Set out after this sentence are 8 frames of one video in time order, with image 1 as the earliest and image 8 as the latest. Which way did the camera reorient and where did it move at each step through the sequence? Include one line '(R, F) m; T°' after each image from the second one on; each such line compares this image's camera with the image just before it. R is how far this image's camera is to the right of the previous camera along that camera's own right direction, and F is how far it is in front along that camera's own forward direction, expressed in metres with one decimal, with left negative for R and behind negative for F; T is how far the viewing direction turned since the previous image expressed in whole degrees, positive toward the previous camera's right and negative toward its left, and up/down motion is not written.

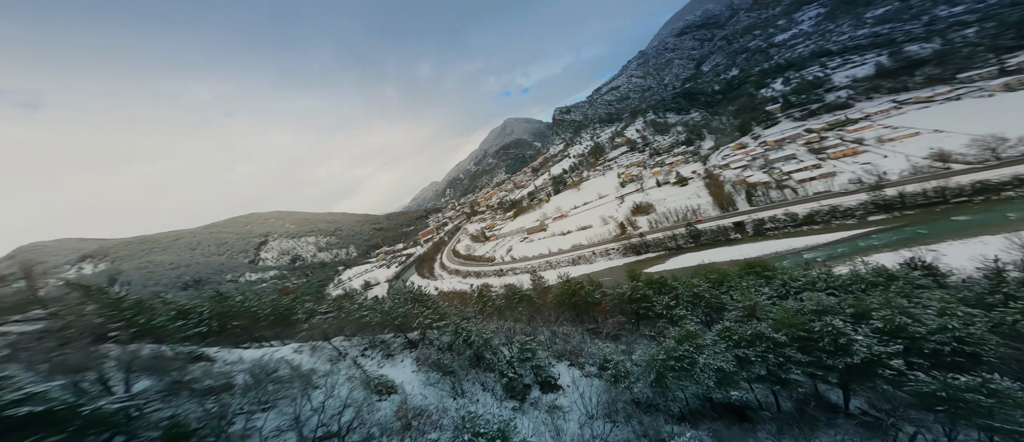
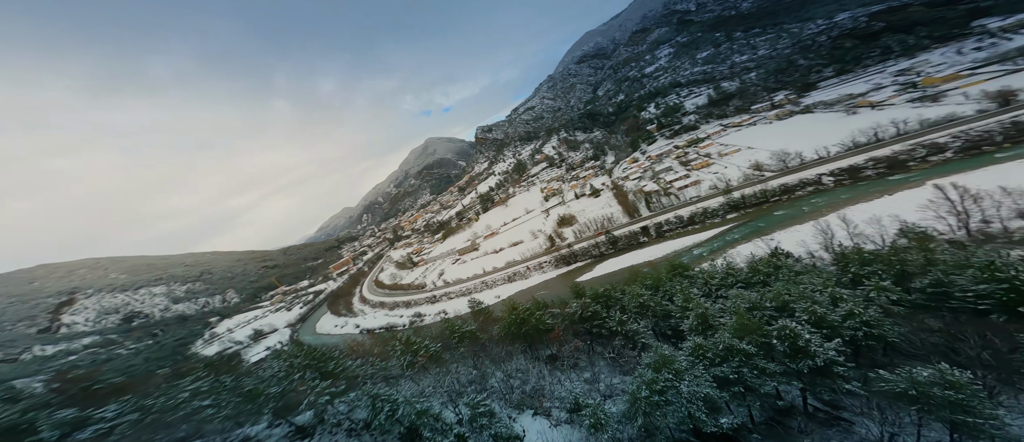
(-0.3, +1.1) m; +14°
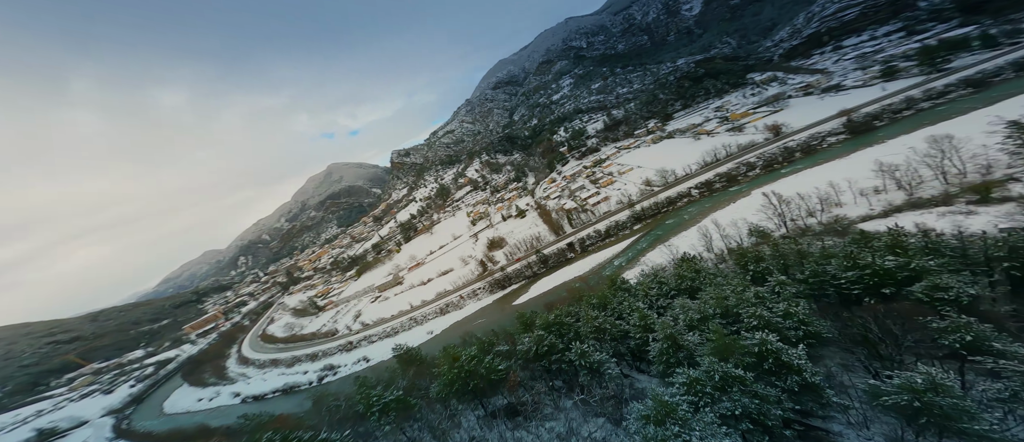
(-0.4, +1.3) m; +15°
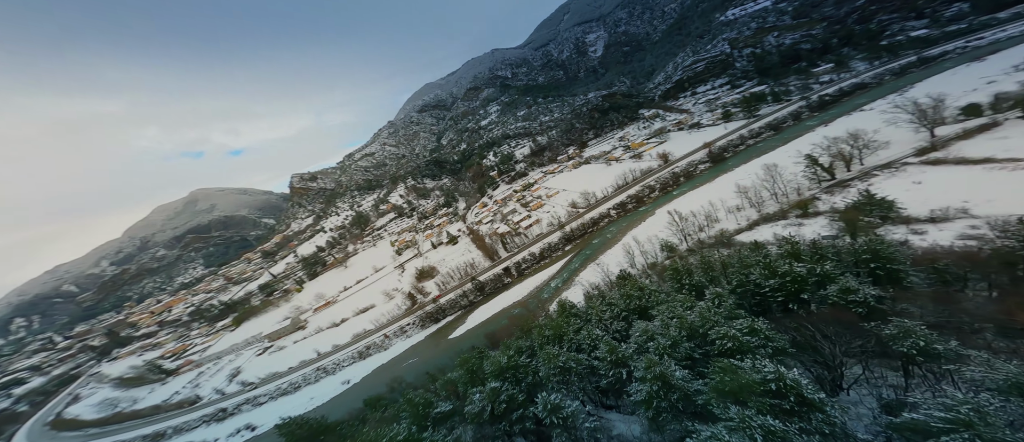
(-0.4, +1.6) m; +14°
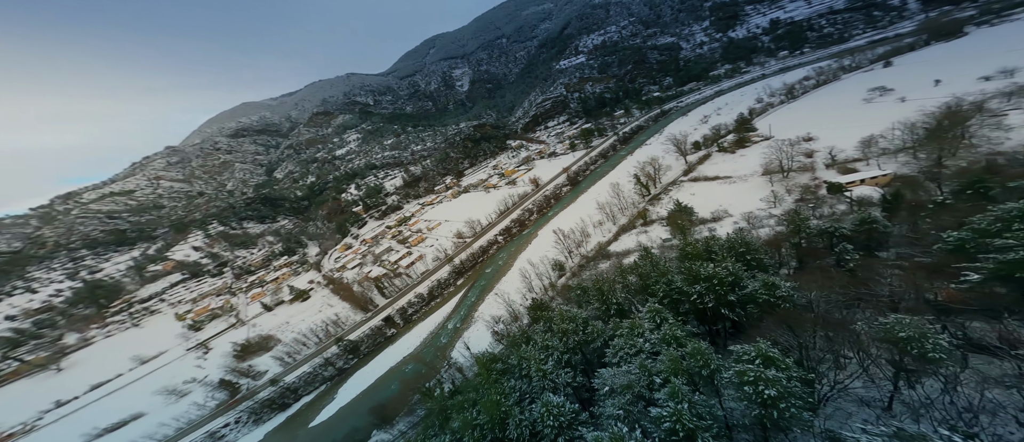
(-0.6, +3.6) m; +23°
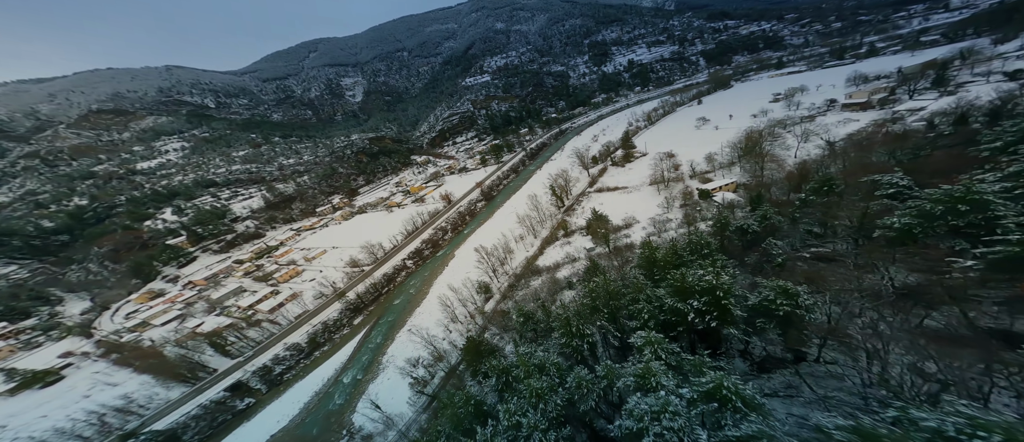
(-0.8, +4.2) m; +18°
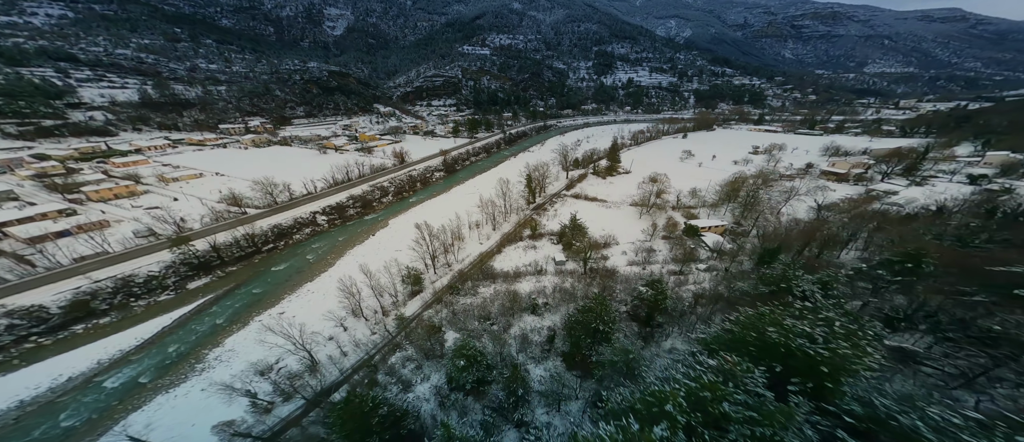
(-0.4, +7.1) m; +9°
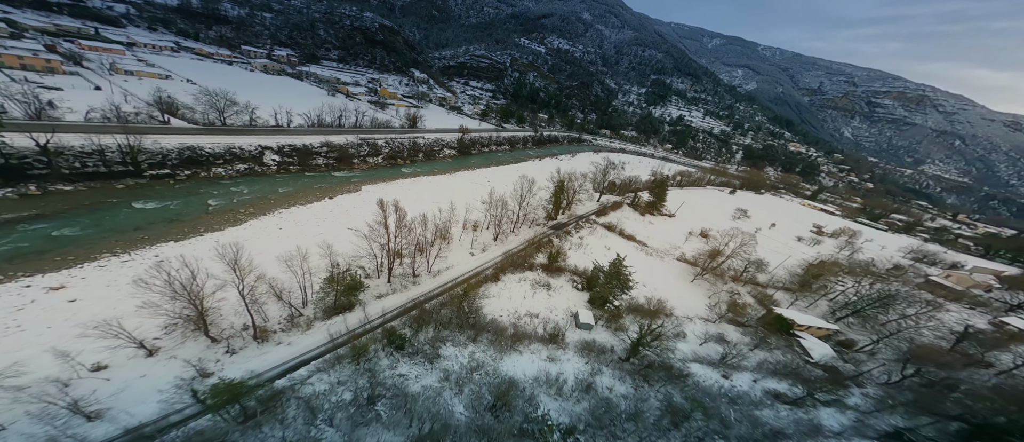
(-0.6, +7.0) m; -1°
